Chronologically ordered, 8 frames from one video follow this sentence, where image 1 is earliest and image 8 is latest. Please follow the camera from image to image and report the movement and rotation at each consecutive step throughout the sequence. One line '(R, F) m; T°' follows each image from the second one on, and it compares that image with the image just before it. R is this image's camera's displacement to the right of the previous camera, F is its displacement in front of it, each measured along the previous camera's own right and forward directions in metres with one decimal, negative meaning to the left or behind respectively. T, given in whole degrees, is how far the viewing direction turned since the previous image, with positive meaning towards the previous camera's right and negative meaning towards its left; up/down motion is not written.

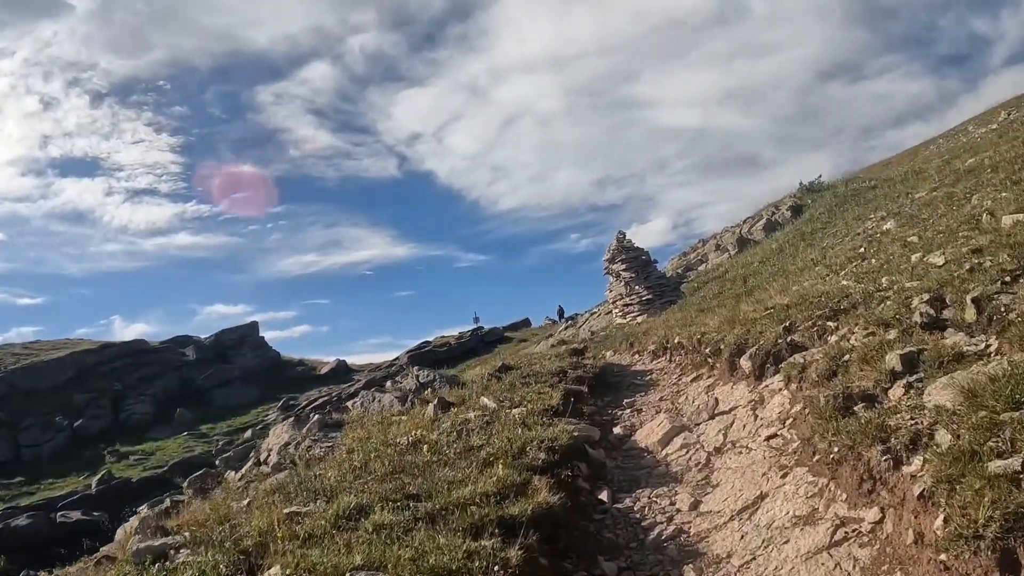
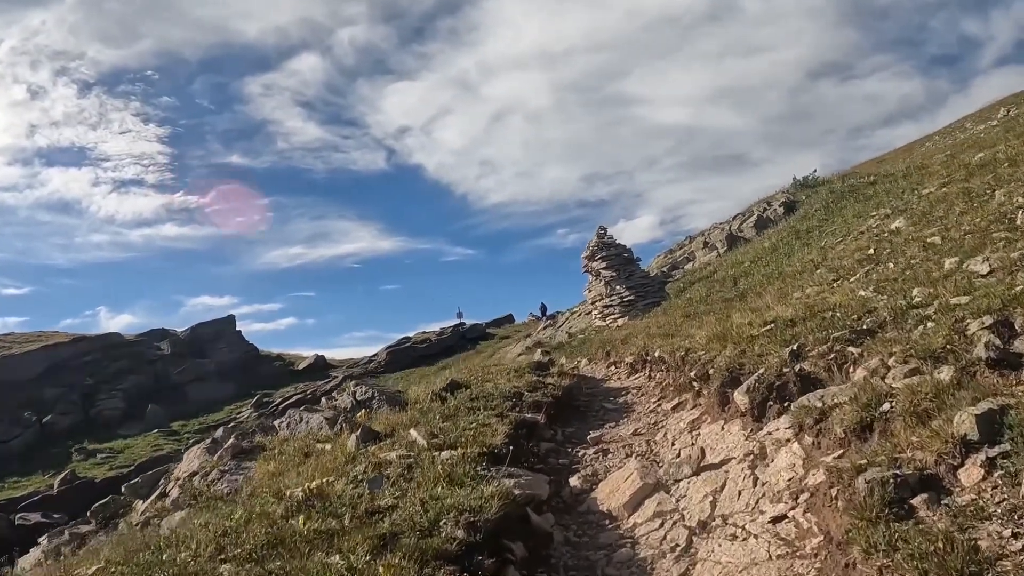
(+0.8, +2.4) m; +1°
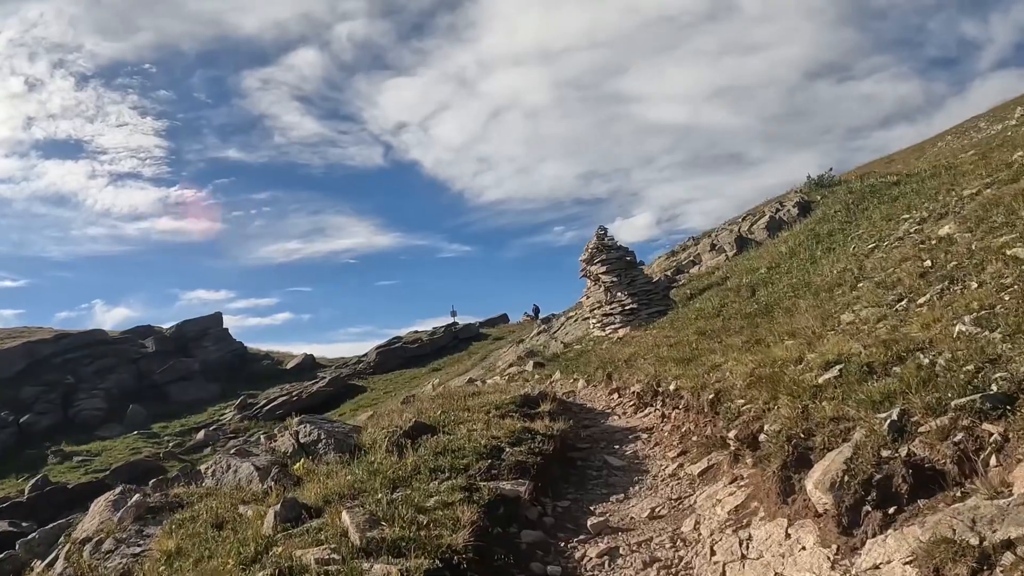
(+0.2, +2.7) m; 0°
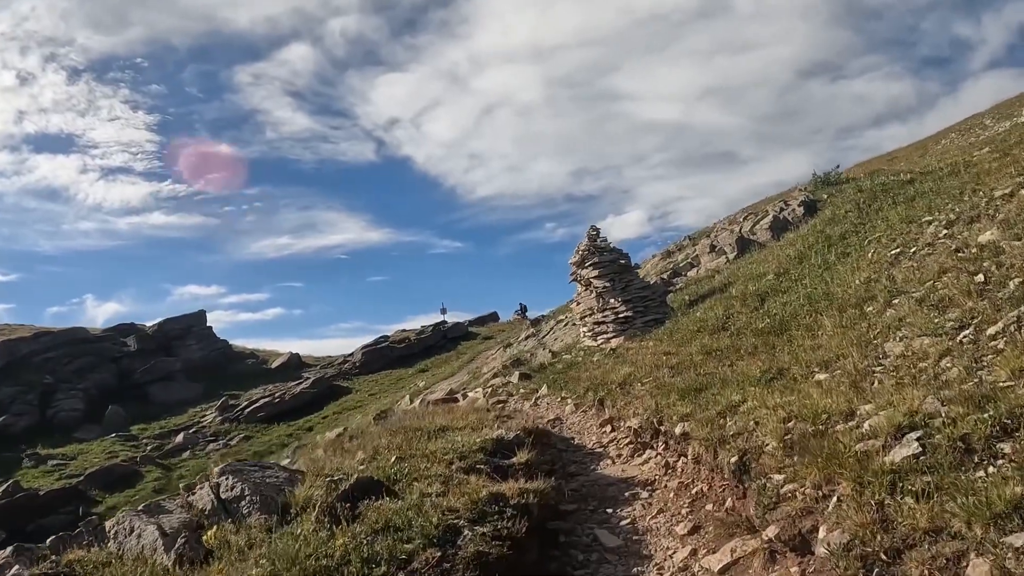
(+0.3, +2.1) m; +1°
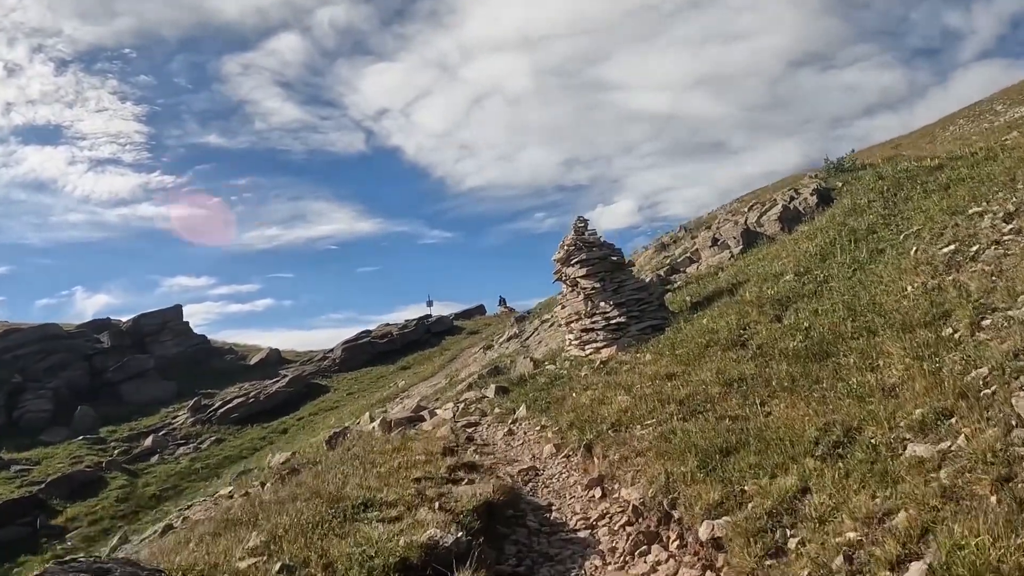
(+0.5, +3.3) m; +1°
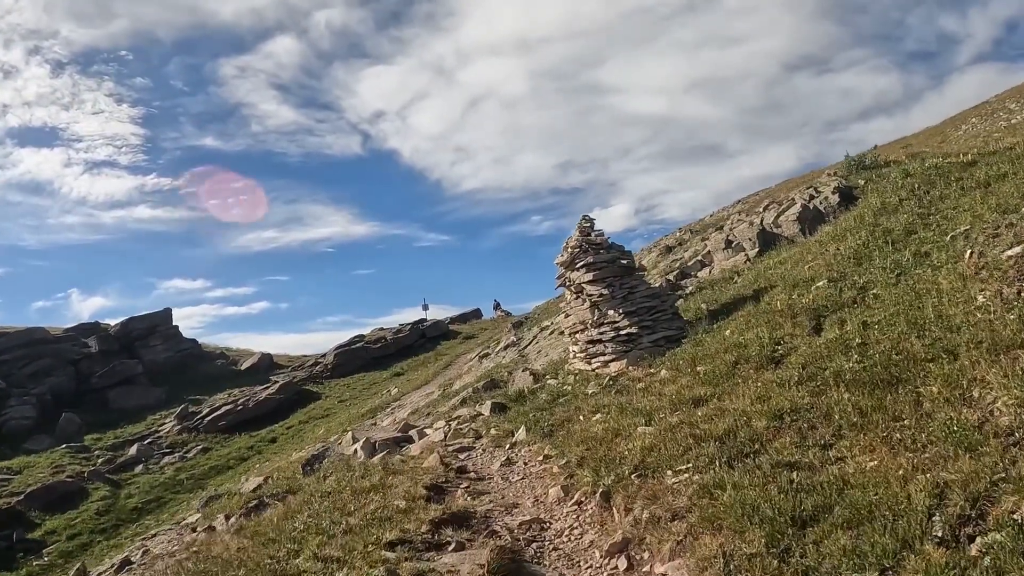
(0.0, +2.0) m; 0°
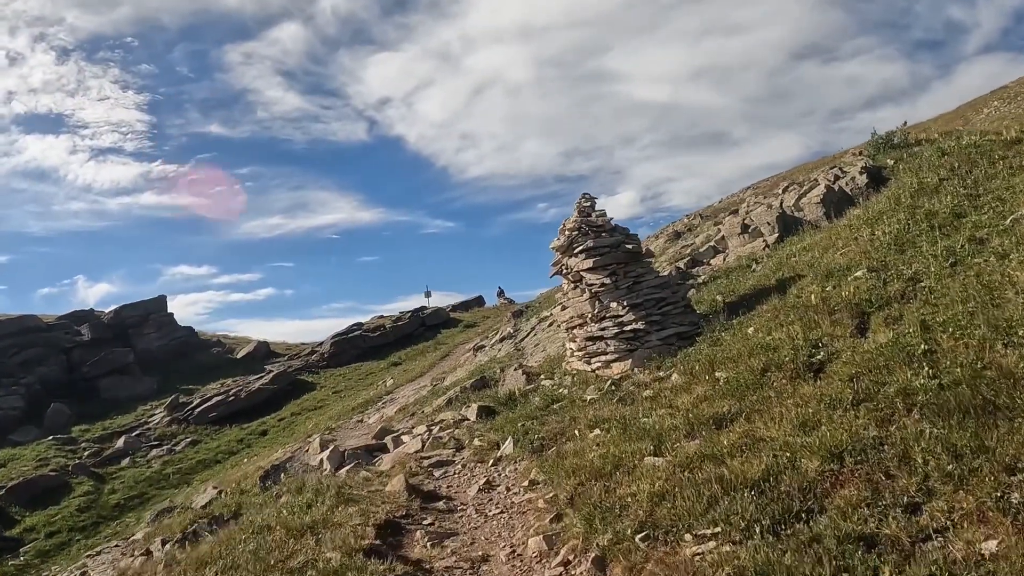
(+0.4, +2.4) m; 0°
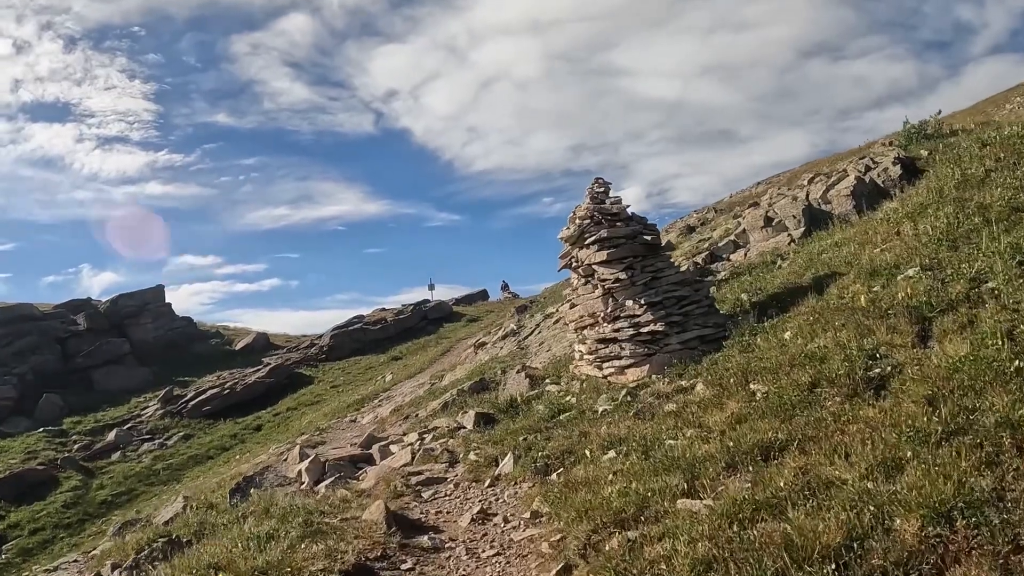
(0.0, +1.7) m; 0°
